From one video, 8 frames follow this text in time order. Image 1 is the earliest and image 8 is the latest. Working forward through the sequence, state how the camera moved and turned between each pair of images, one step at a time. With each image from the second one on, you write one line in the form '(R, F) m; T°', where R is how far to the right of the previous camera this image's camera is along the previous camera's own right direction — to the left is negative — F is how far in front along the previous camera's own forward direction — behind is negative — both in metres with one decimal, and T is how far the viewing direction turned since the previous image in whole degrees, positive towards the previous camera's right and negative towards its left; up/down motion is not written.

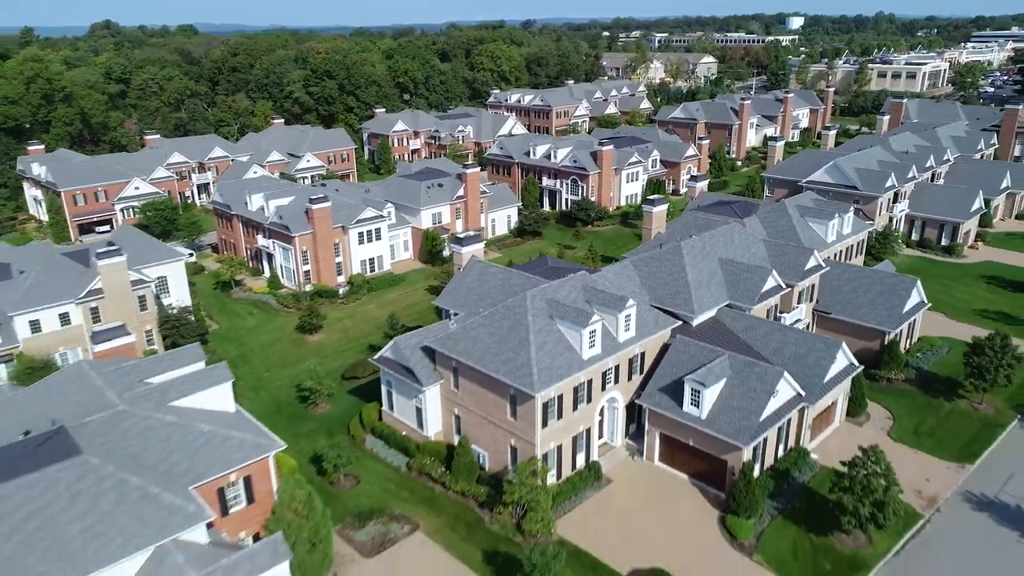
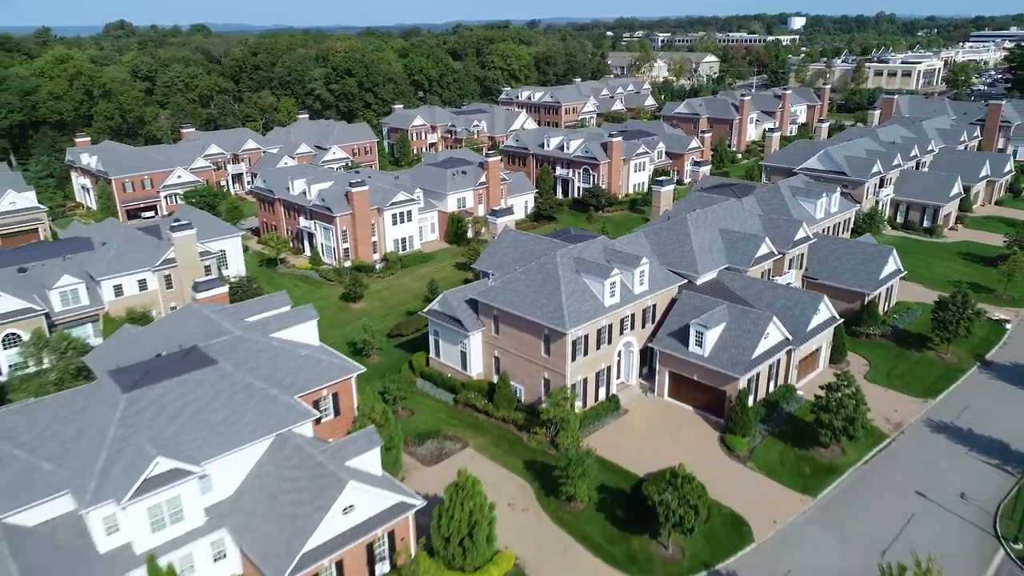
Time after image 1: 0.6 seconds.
(-1.5, -5.2) m; 0°
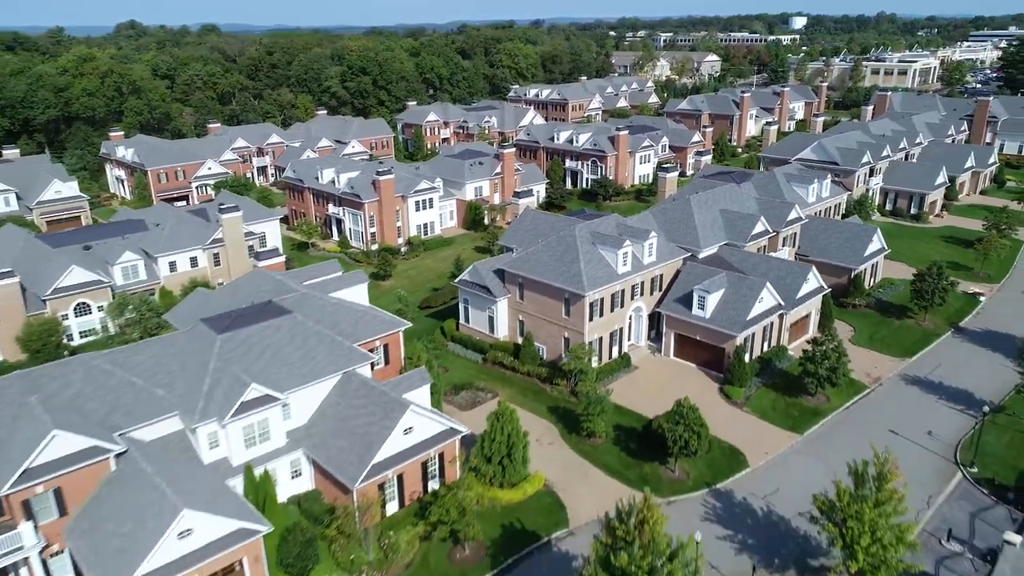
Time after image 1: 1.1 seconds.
(-1.2, -4.3) m; 0°
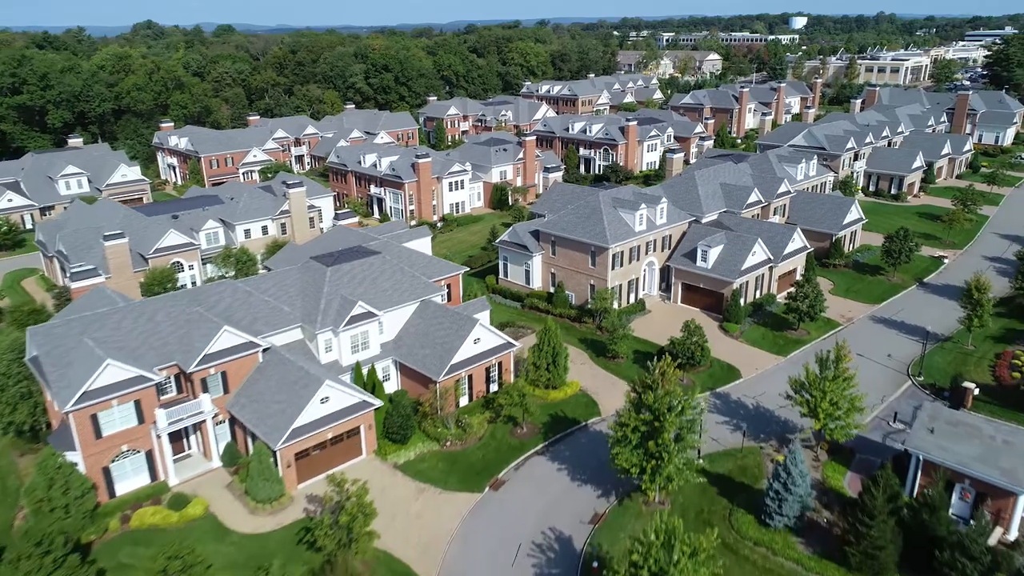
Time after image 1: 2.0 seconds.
(-2.1, -7.5) m; 0°
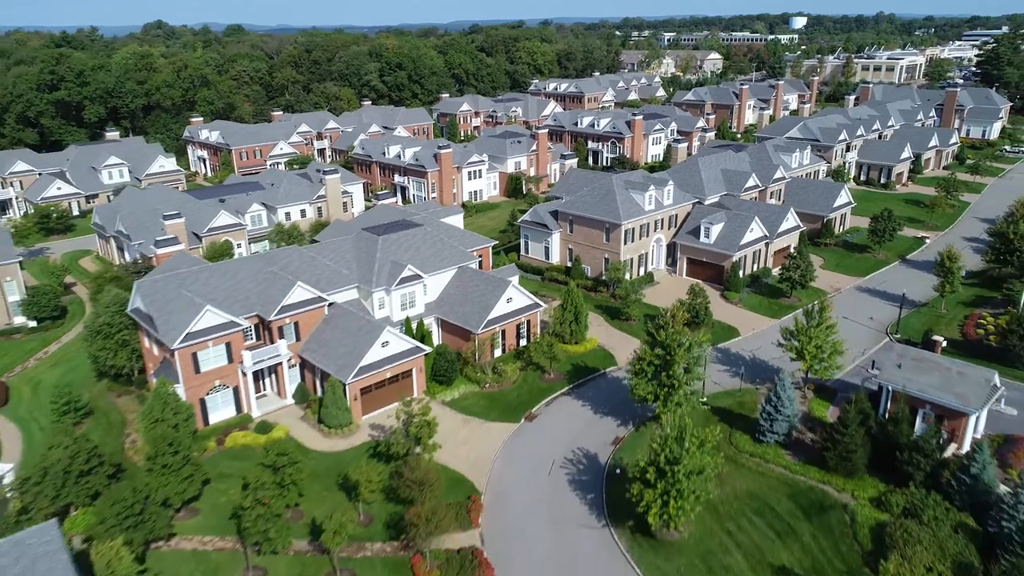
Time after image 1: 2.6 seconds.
(-1.5, -5.0) m; 0°
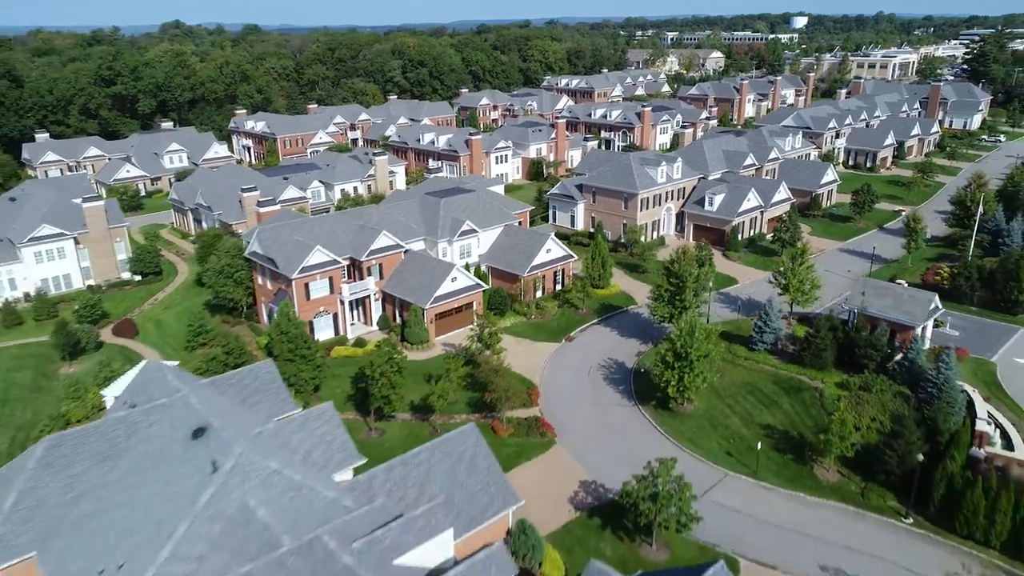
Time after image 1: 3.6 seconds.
(-2.5, -8.4) m; 0°
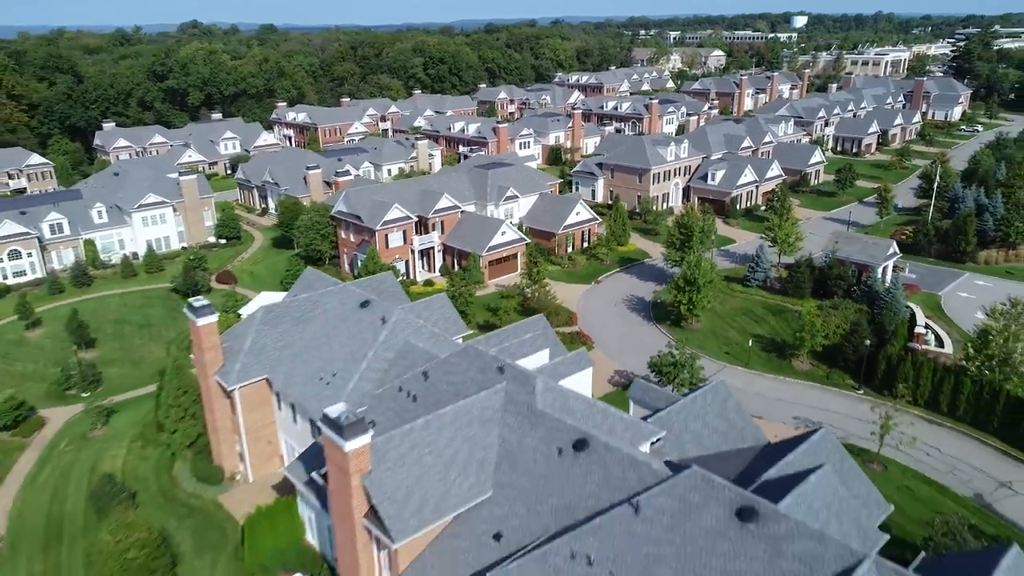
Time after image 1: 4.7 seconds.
(-2.8, -9.4) m; 0°
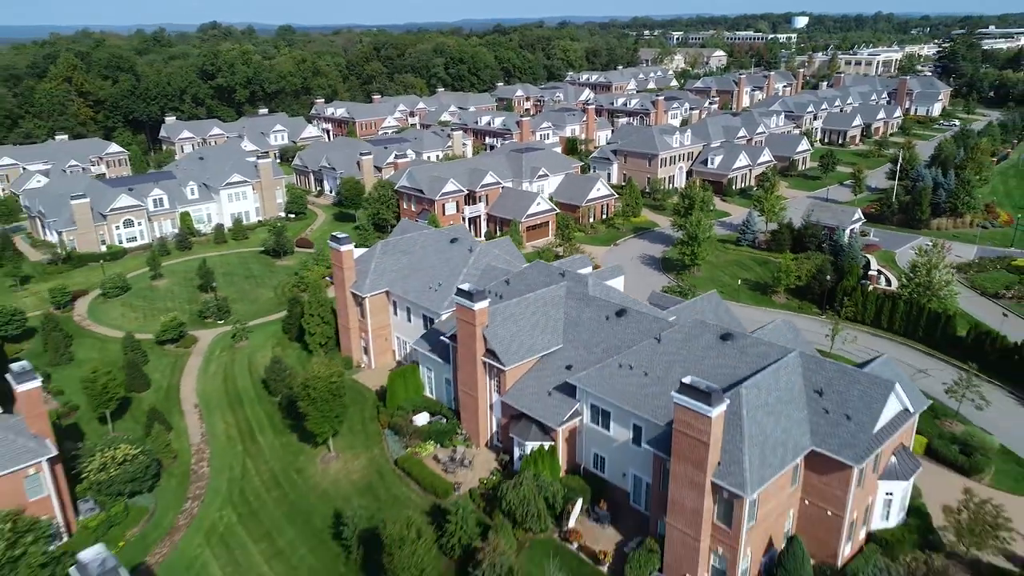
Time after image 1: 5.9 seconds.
(-2.8, -10.9) m; 0°
